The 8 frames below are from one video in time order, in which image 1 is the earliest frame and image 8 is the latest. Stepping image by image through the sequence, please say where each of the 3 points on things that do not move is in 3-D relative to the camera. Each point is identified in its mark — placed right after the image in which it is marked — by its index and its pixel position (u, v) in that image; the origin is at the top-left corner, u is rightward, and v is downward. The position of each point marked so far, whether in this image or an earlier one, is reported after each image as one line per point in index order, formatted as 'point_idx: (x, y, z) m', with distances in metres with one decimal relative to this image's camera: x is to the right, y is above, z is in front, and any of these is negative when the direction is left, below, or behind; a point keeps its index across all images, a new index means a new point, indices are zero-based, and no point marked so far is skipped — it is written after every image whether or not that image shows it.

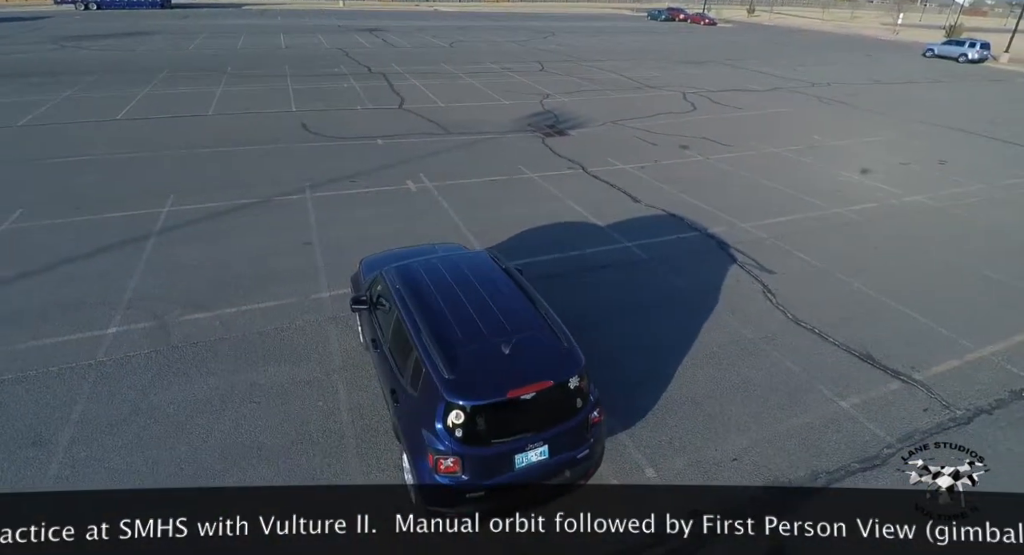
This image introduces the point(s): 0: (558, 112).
0: (+1.6, +5.6, +18.5) m
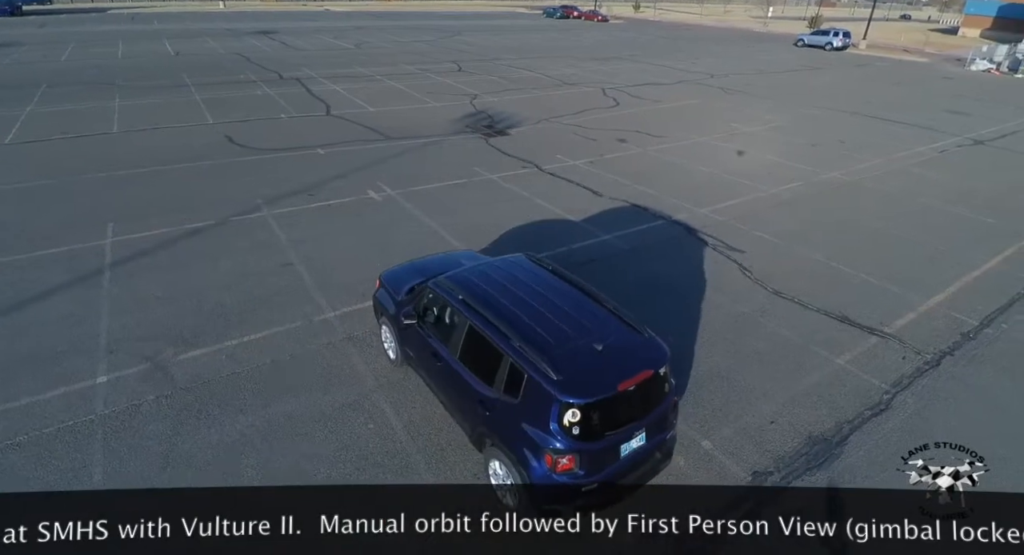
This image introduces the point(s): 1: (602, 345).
0: (-0.7, +5.6, +18.7) m
1: (+0.8, -0.5, +4.4) m
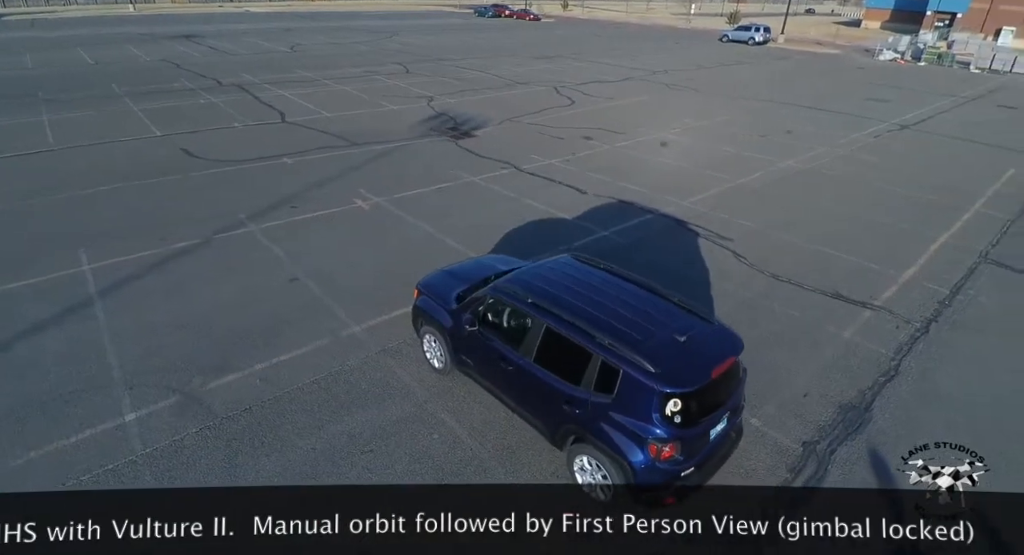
0: (-2.0, +5.5, +18.6) m
1: (+1.5, -0.5, +4.6) m
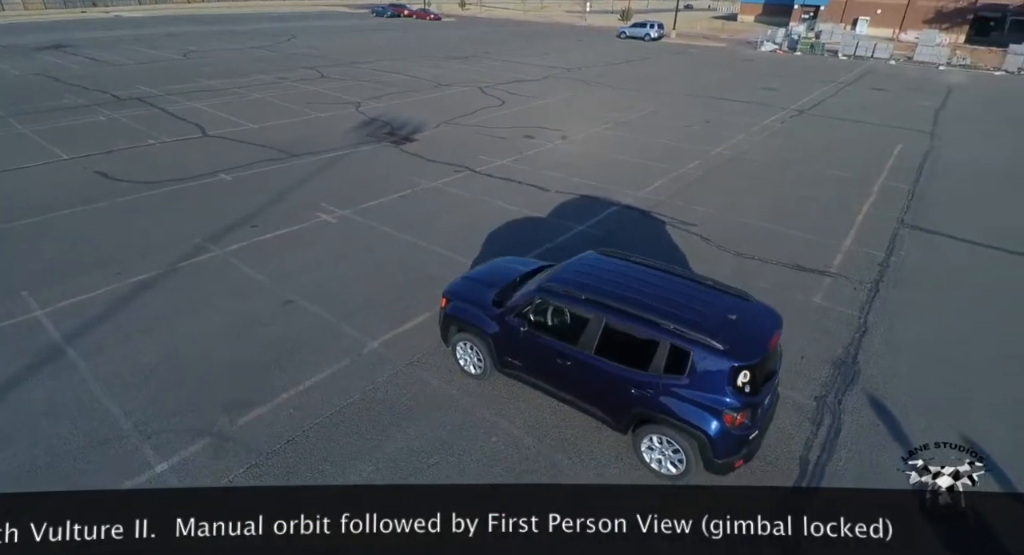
0: (-4.2, +5.3, +18.3) m
1: (+2.1, -0.3, +5.1) m
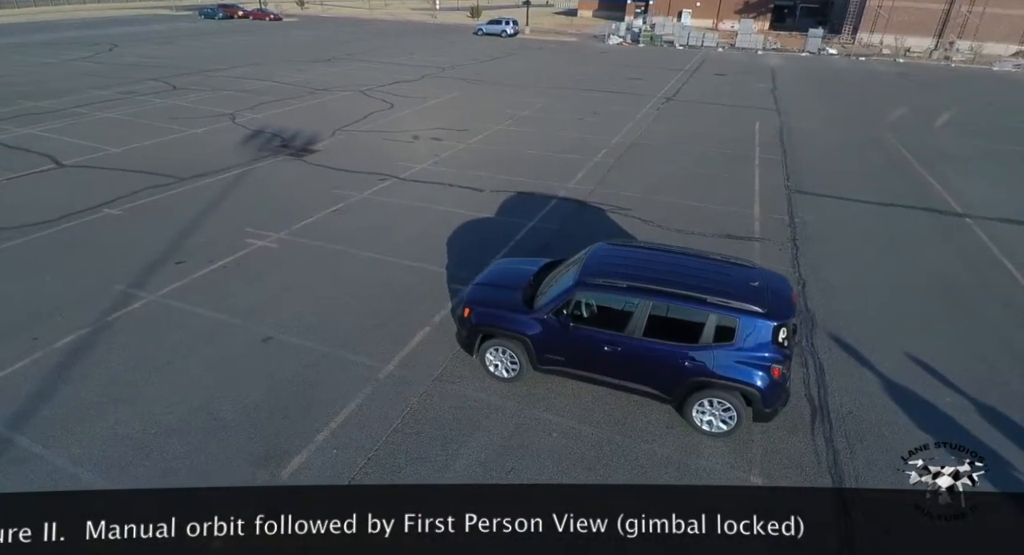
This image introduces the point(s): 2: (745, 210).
0: (-7.4, +4.5, +17.0) m
1: (+2.6, 0.0, +5.9) m
2: (+4.9, +1.4, +11.6) m
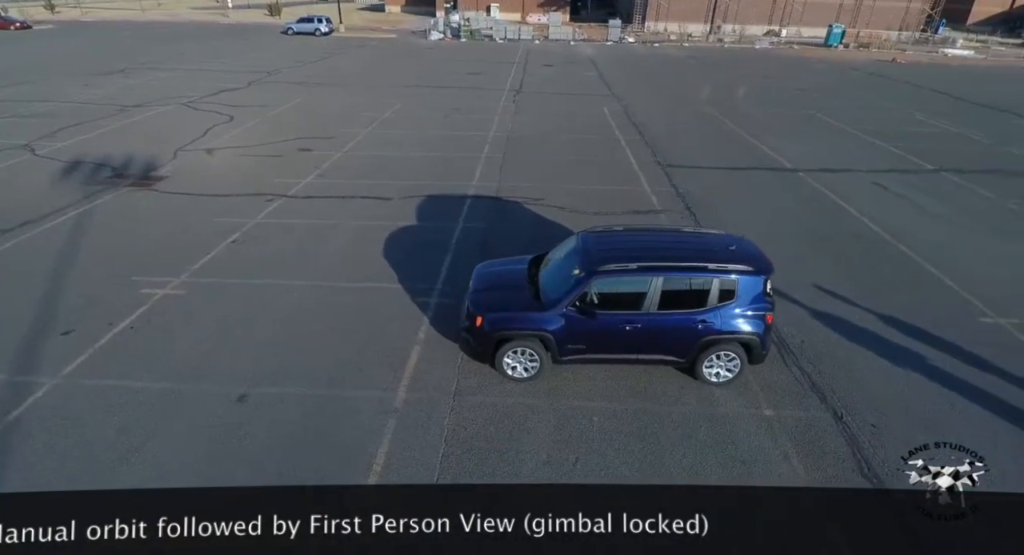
0: (-10.8, +3.0, +14.2) m
1: (+2.7, +0.4, +6.8) m
2: (+2.9, +2.1, +12.9) m
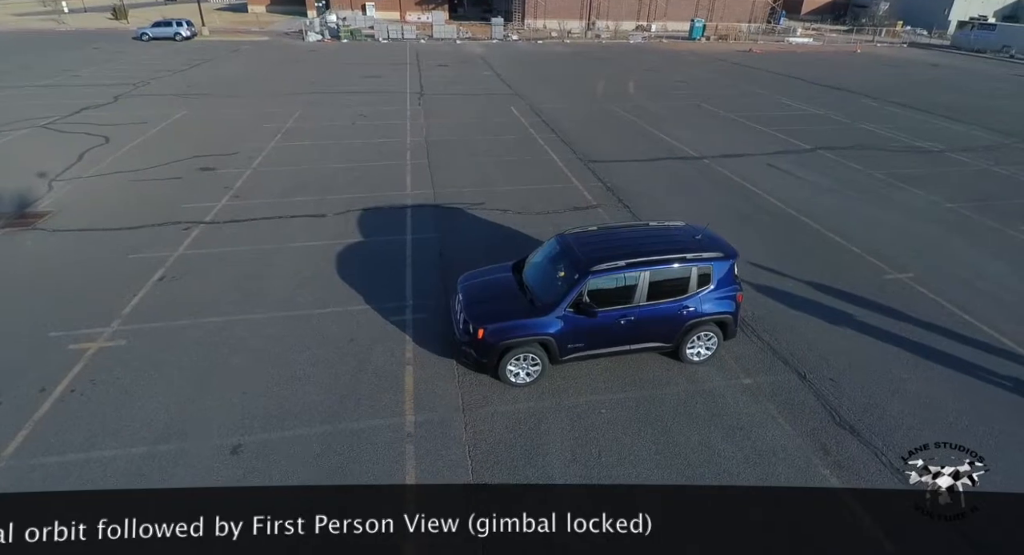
0: (-12.4, +1.7, +12.1) m
1: (+2.5, +0.6, +7.4) m
2: (+1.3, +2.3, +13.5) m
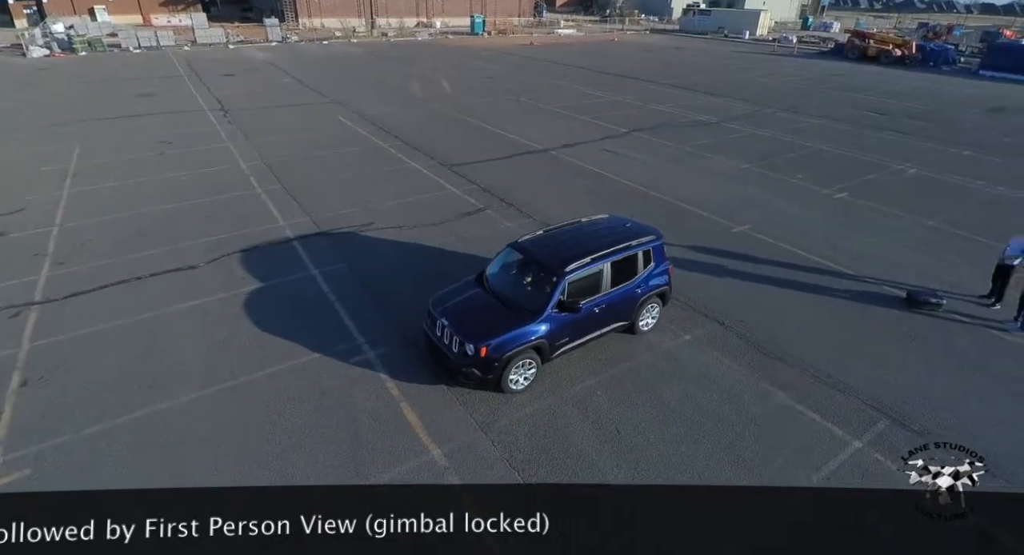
0: (-13.8, -1.1, +7.7) m
1: (+1.8, +0.8, +8.5) m
2: (-1.7, +2.2, +13.7) m
